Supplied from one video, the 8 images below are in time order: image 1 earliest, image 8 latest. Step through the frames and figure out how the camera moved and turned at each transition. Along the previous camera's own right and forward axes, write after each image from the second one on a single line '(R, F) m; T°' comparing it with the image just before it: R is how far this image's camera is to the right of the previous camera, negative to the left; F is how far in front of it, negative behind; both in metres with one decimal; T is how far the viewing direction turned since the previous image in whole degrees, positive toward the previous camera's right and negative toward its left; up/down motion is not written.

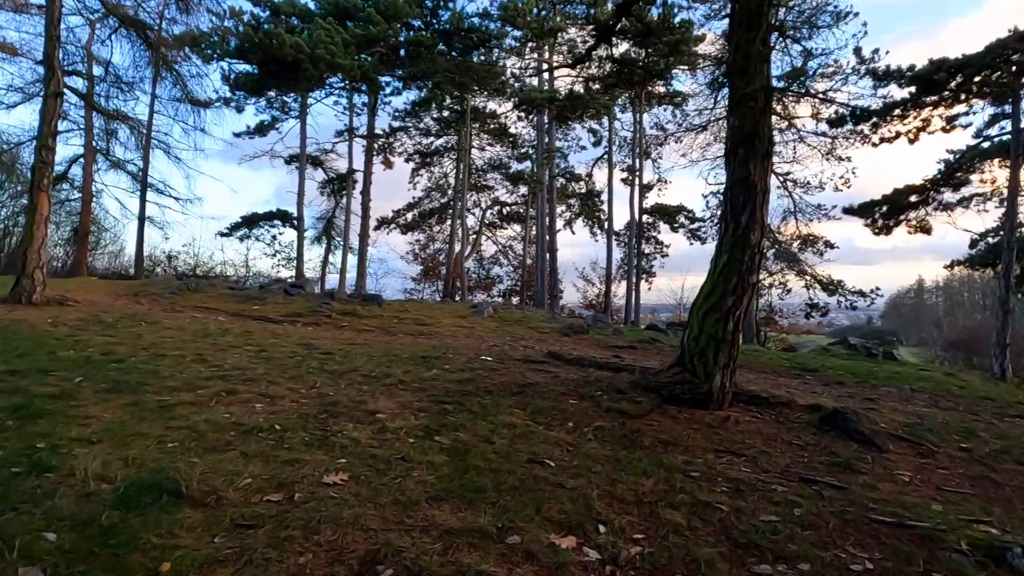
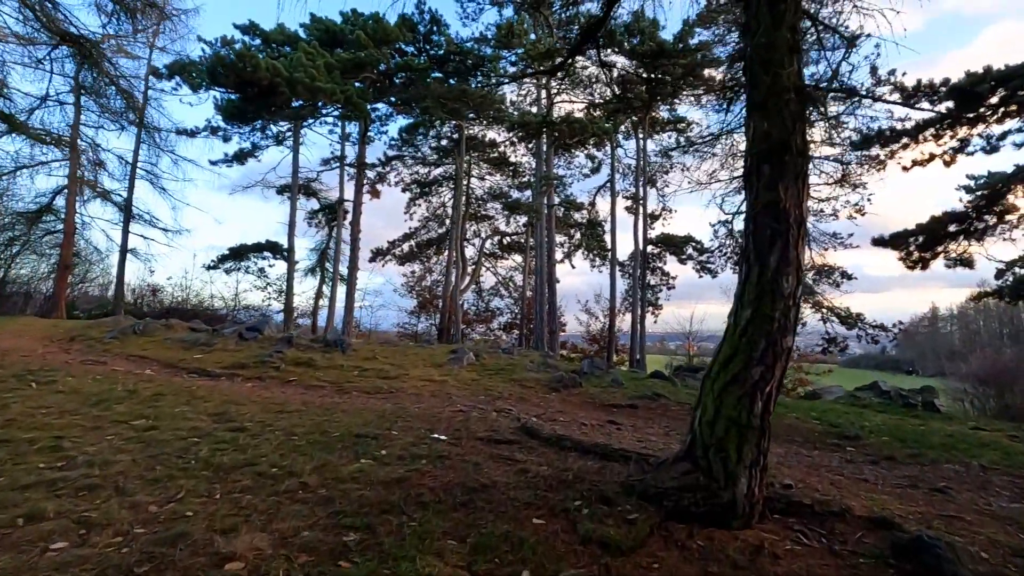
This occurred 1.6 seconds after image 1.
(+0.5, +1.4) m; -1°
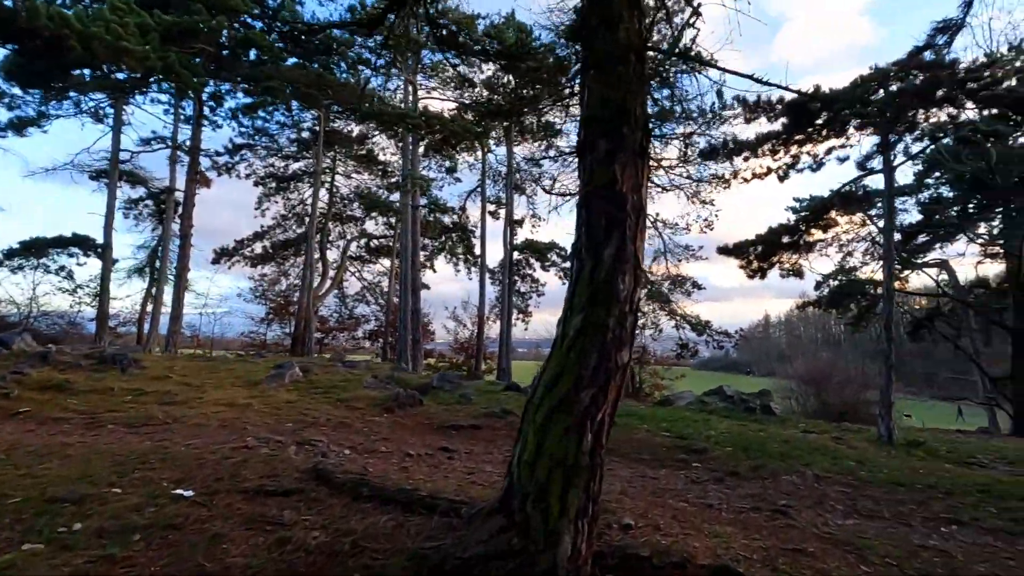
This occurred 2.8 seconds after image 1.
(+0.7, +1.0) m; +13°
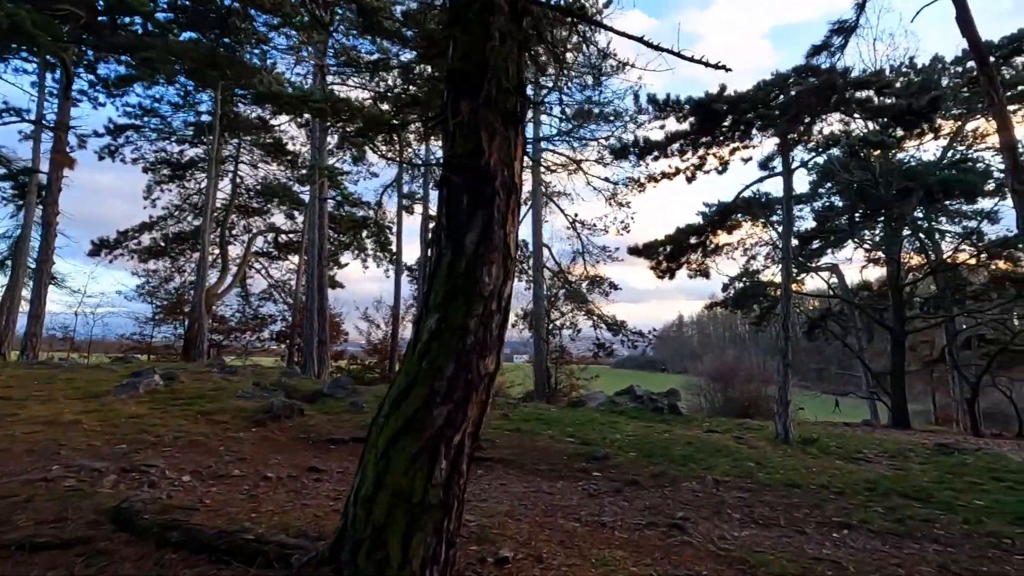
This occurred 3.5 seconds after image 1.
(+0.4, +0.6) m; +8°
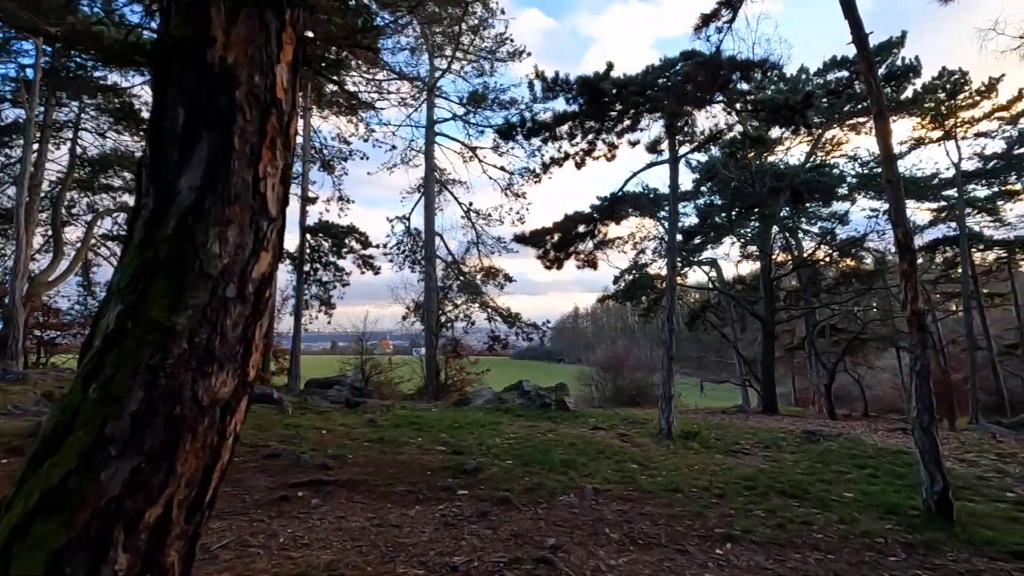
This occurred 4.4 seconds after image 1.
(+0.5, +0.9) m; +11°
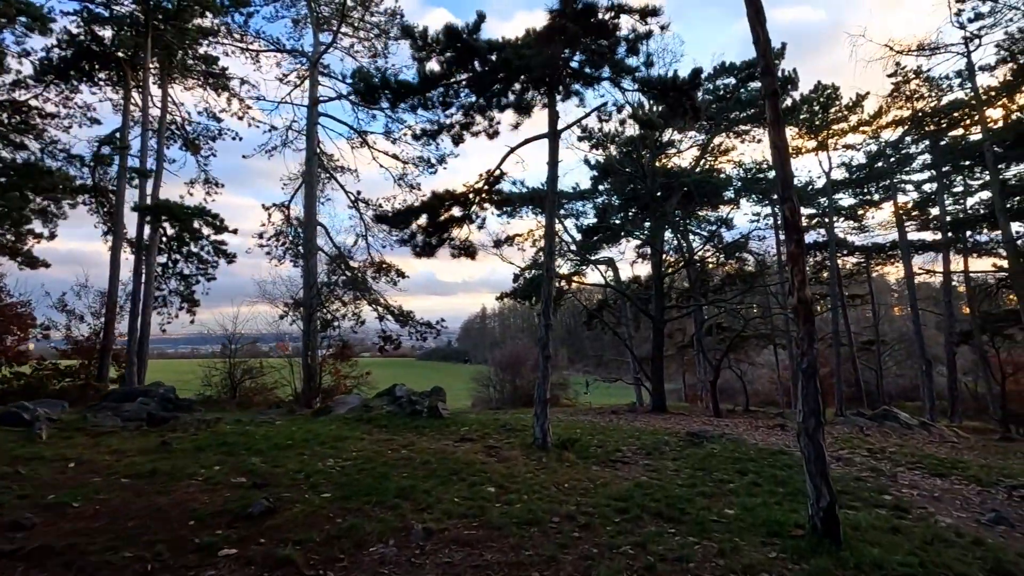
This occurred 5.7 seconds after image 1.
(+0.8, +1.2) m; +10°
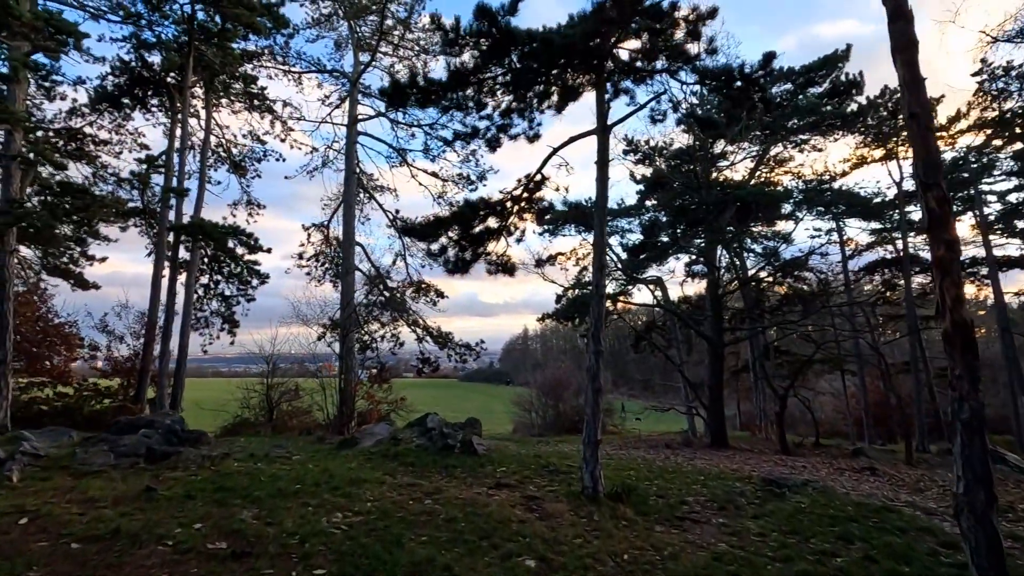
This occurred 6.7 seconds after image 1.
(0.0, +1.1) m; -4°
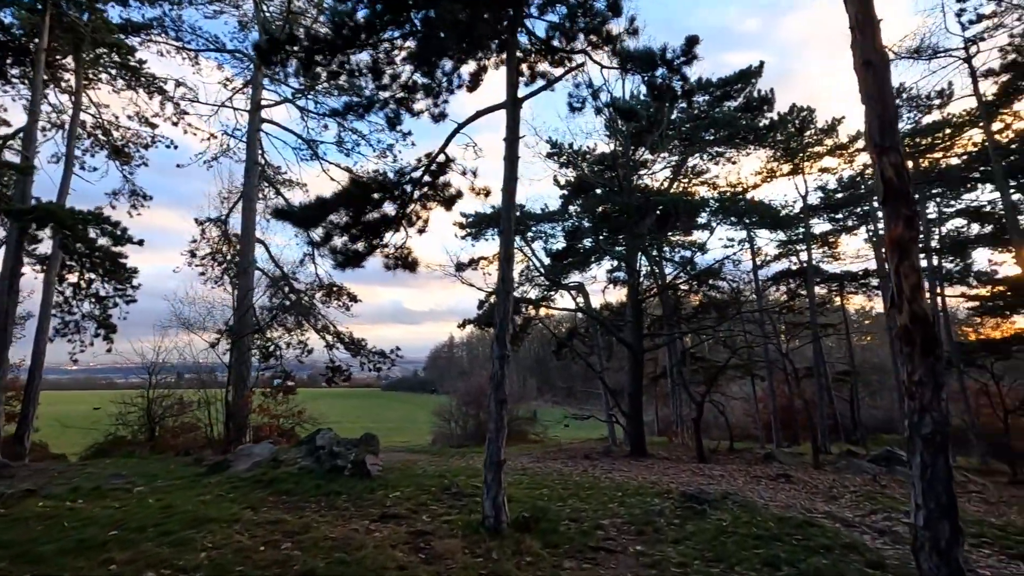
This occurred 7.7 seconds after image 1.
(+0.4, +0.9) m; +8°
